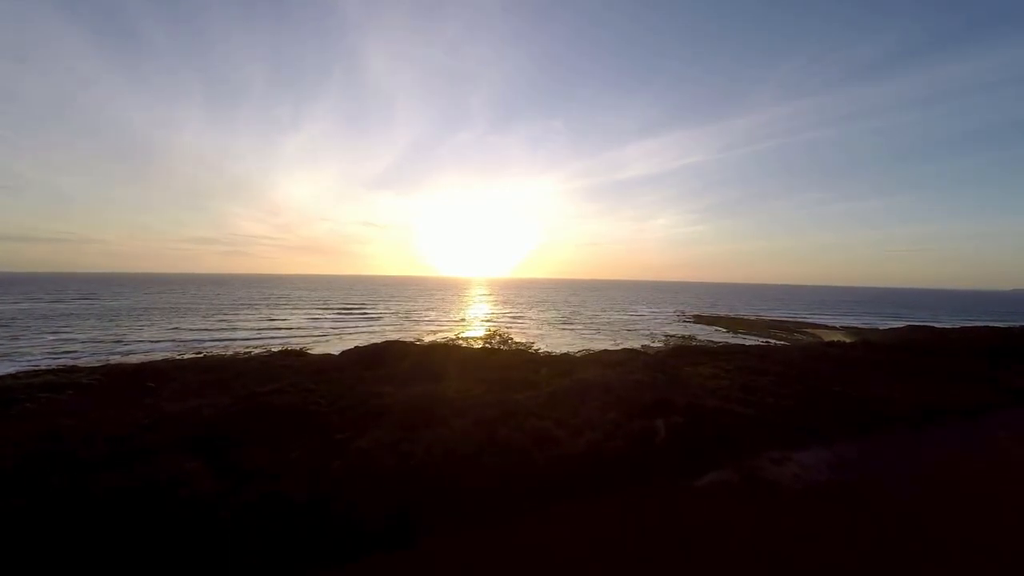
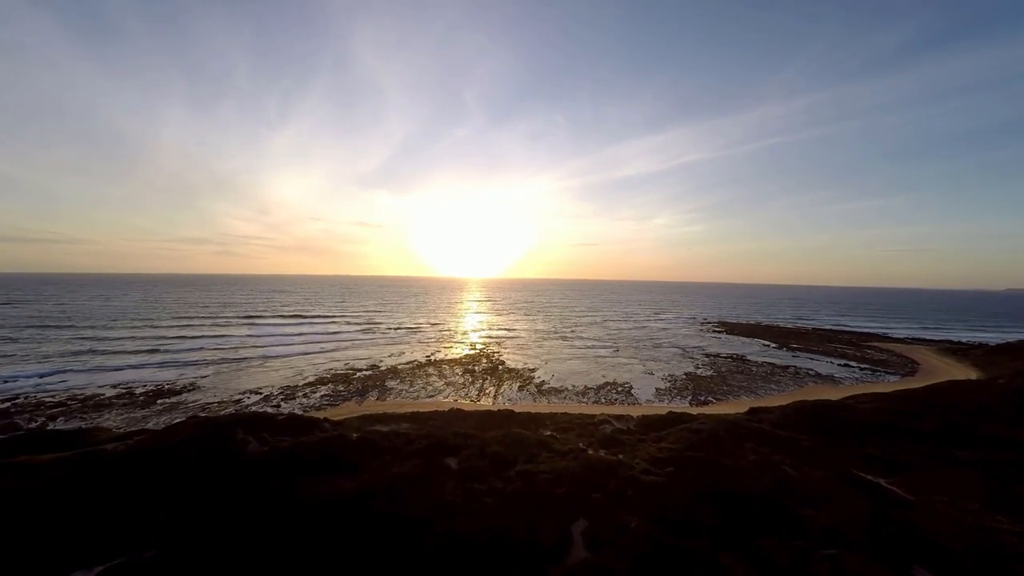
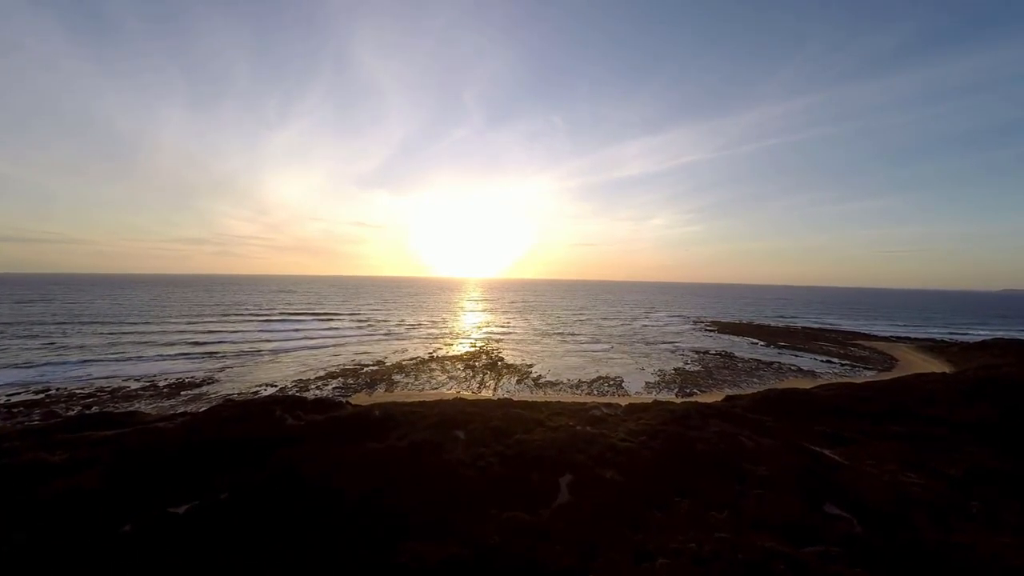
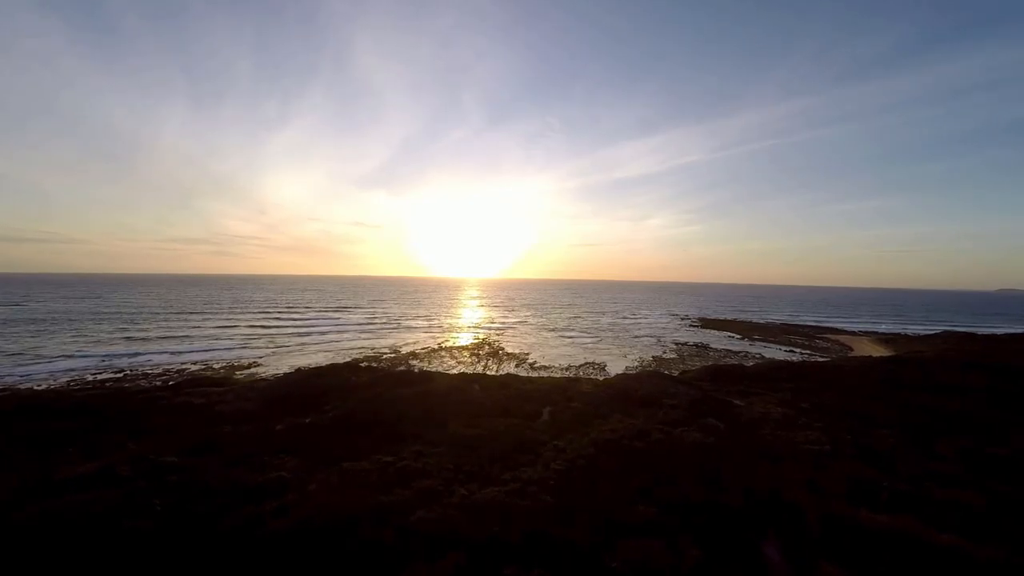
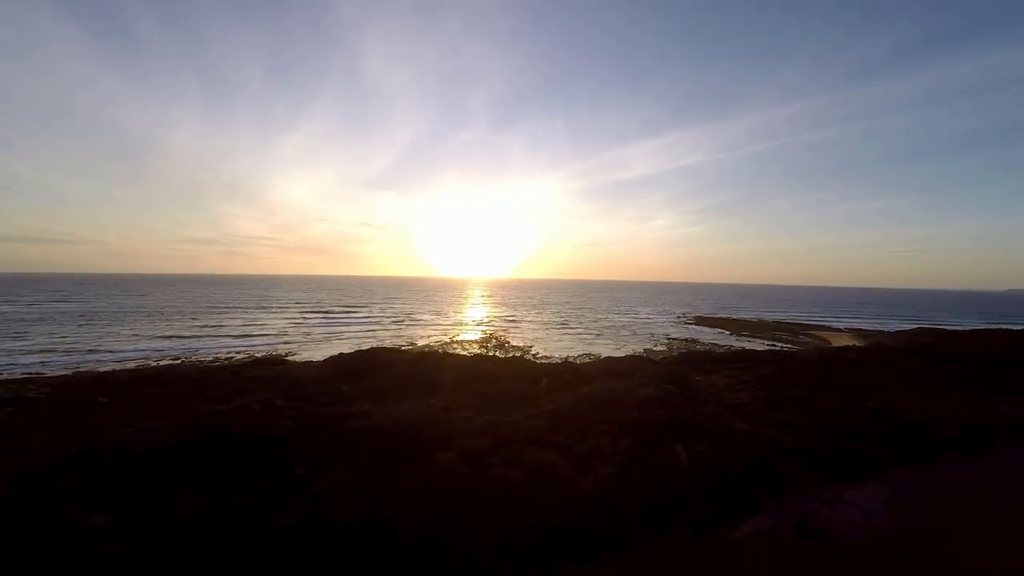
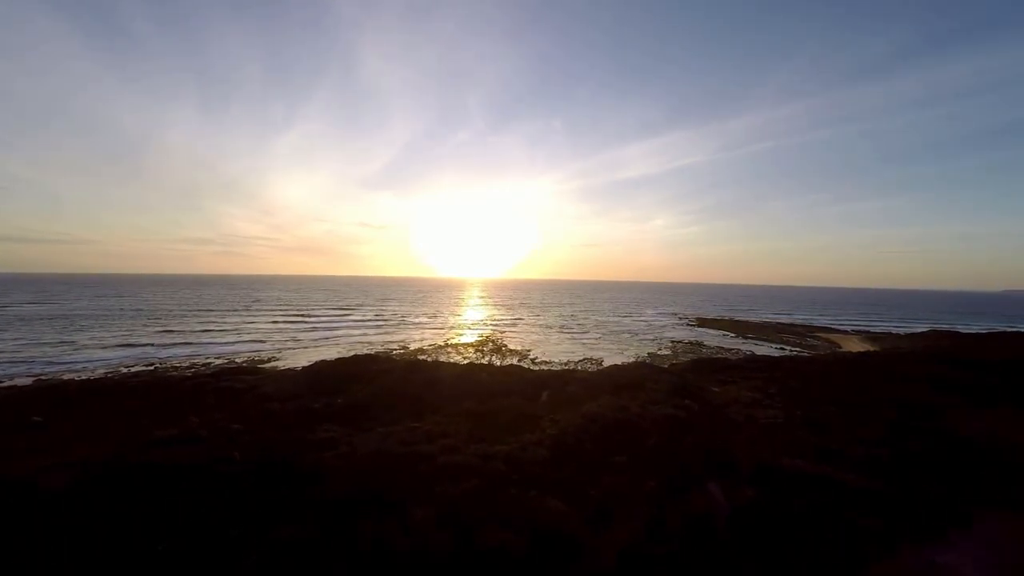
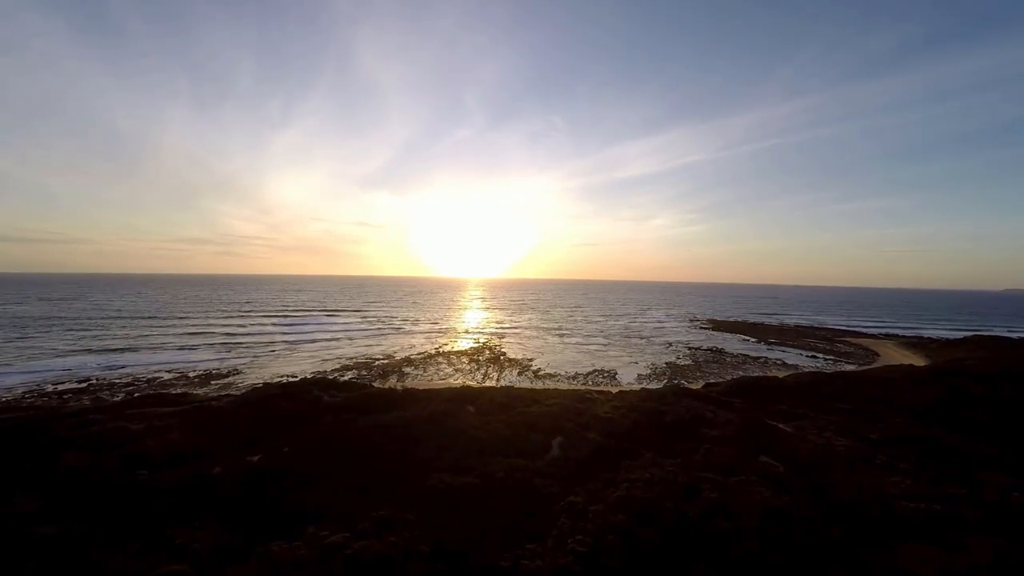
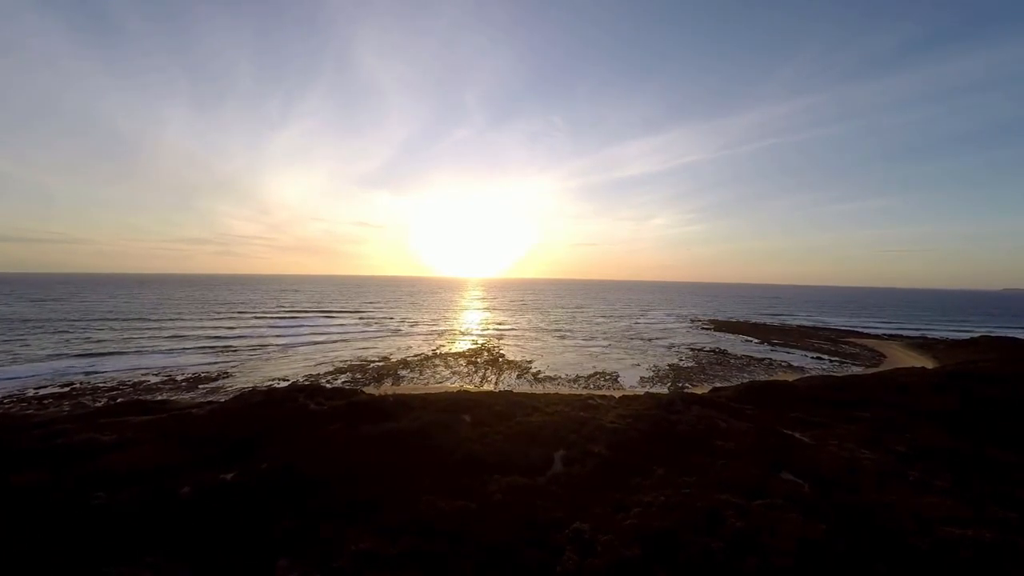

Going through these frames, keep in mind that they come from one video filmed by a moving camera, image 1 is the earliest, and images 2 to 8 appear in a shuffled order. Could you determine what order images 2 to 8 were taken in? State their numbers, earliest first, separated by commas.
5, 6, 4, 7, 8, 3, 2
